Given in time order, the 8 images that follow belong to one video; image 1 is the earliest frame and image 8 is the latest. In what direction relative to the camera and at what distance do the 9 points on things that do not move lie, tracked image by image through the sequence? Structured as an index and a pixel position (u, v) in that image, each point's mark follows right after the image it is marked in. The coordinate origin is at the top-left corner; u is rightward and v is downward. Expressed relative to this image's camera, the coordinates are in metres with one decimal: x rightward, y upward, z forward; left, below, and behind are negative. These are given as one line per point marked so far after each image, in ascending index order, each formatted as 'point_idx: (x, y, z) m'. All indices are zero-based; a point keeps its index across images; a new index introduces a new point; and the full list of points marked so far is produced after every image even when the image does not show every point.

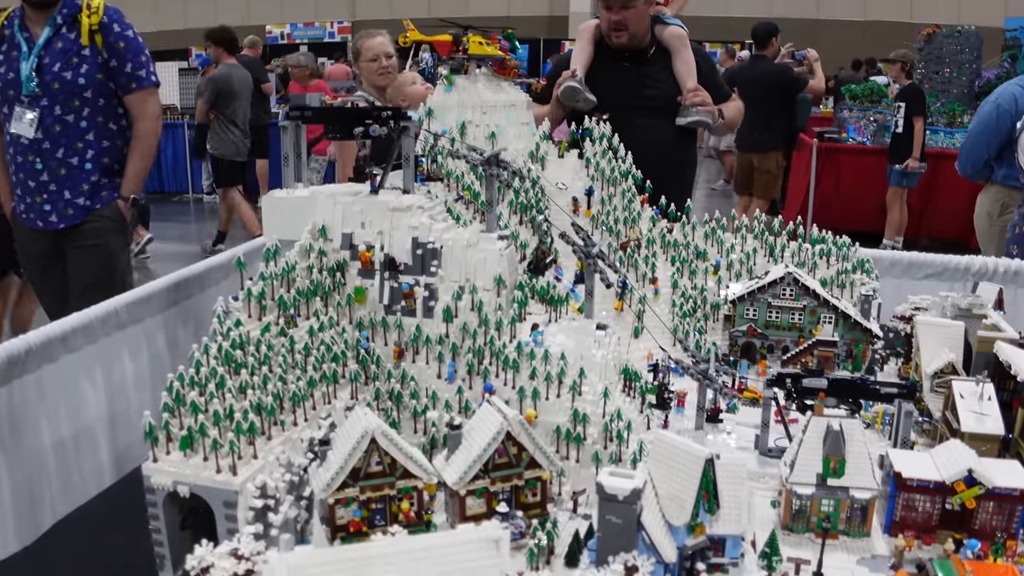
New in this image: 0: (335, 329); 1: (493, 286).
0: (-1.6, -0.4, +9.7) m
1: (-0.1, +0.1, +10.5) m
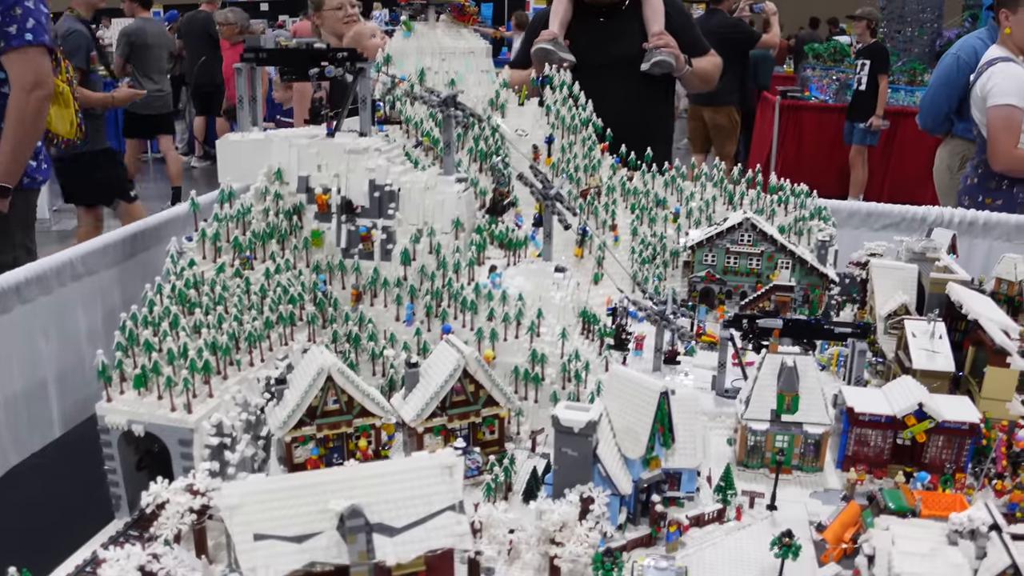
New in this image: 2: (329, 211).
0: (-2.0, +0.1, +9.6) m
1: (-0.6, +0.6, +10.5) m
2: (-1.8, +0.7, +10.1) m
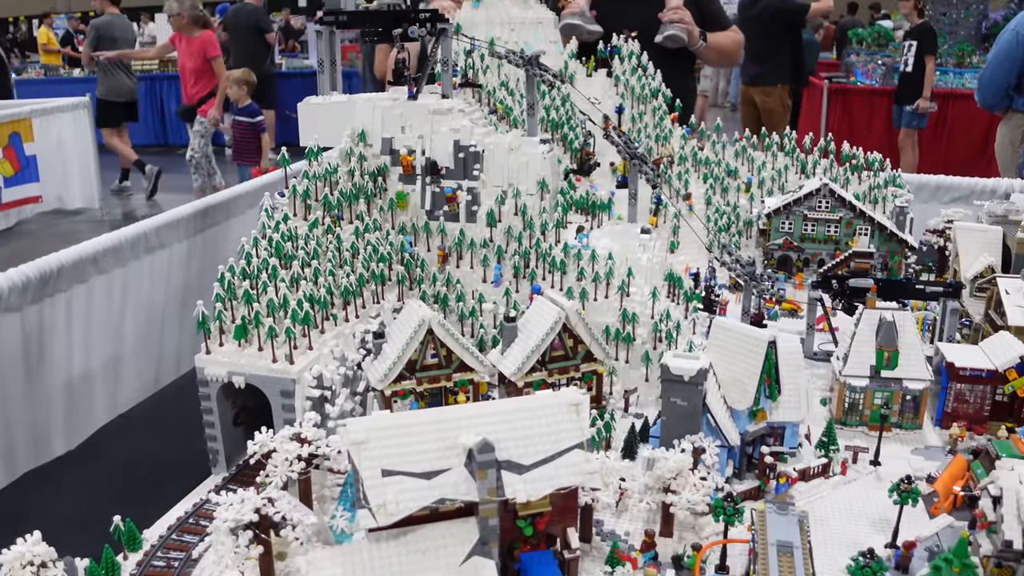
0: (-1.2, +0.5, +9.6) m
1: (+0.3, +1.0, +10.4) m
2: (-0.9, +1.1, +10.0) m
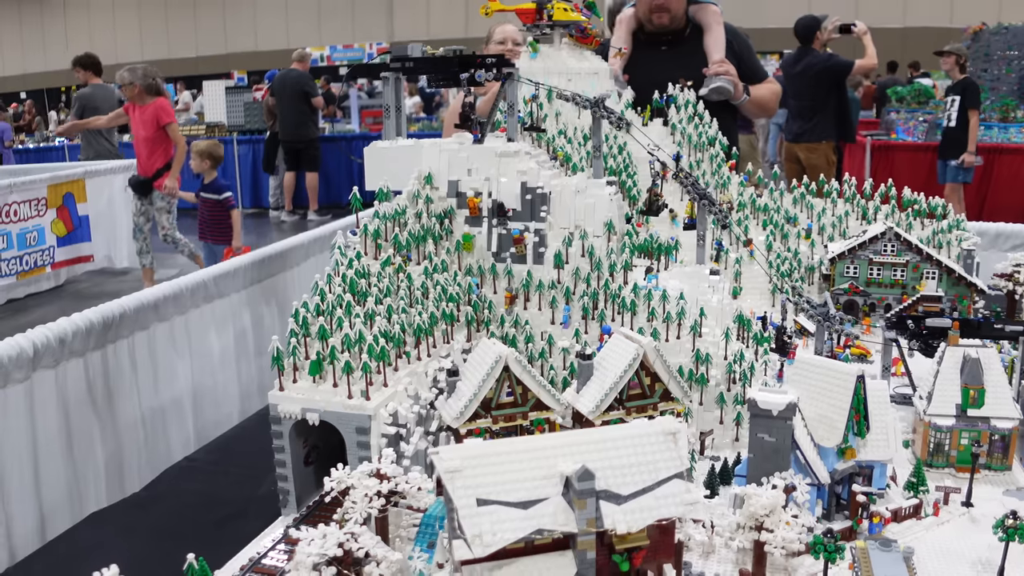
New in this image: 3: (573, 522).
0: (-0.6, +0.1, +9.5) m
1: (+0.9, +0.6, +10.3) m
2: (-0.3, +0.7, +9.9) m
3: (+0.3, -1.3, +5.6) m
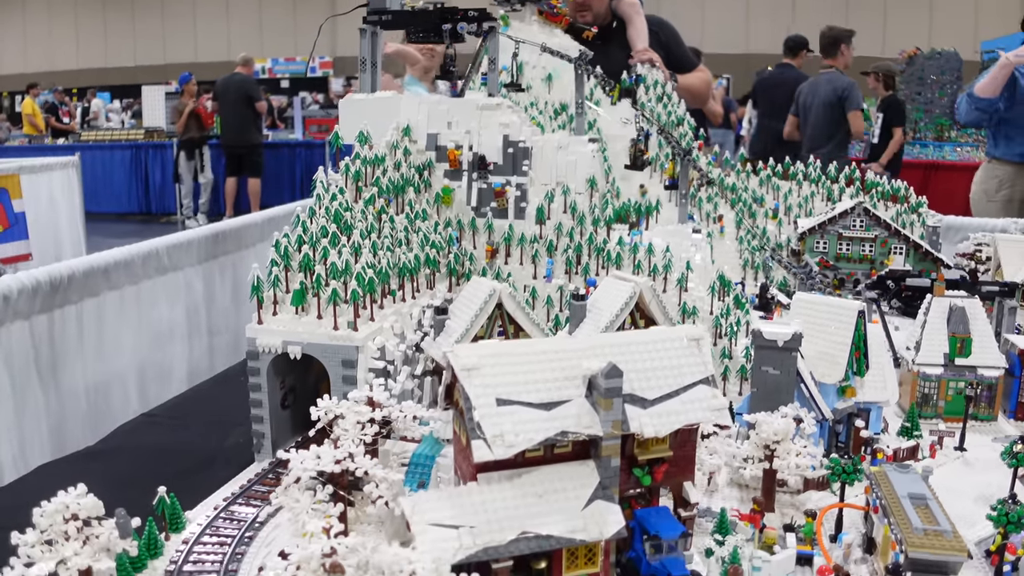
0: (-0.7, +0.6, +9.1) m
1: (+0.7, +0.9, +10.1) m
2: (-0.5, +1.1, +9.7) m
3: (+0.4, -0.7, +5.3) m
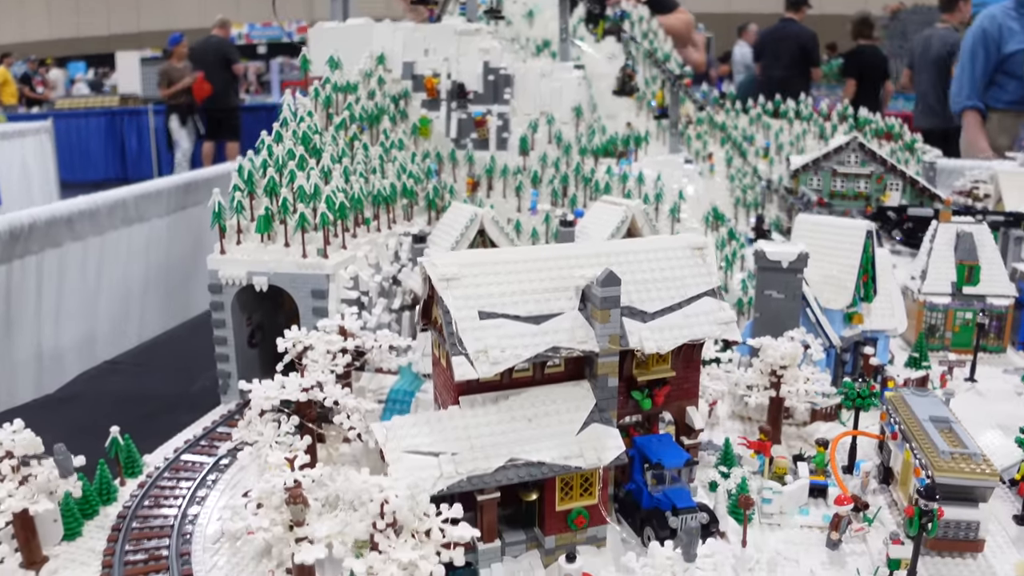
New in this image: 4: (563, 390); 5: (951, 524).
0: (-0.9, +1.1, +8.6) m
1: (+0.5, +1.5, +9.5) m
2: (-0.7, +1.7, +9.1) m
3: (+0.4, -0.2, +4.8) m
4: (+0.2, -0.5, +4.9) m
5: (+2.1, -1.1, +5.1) m
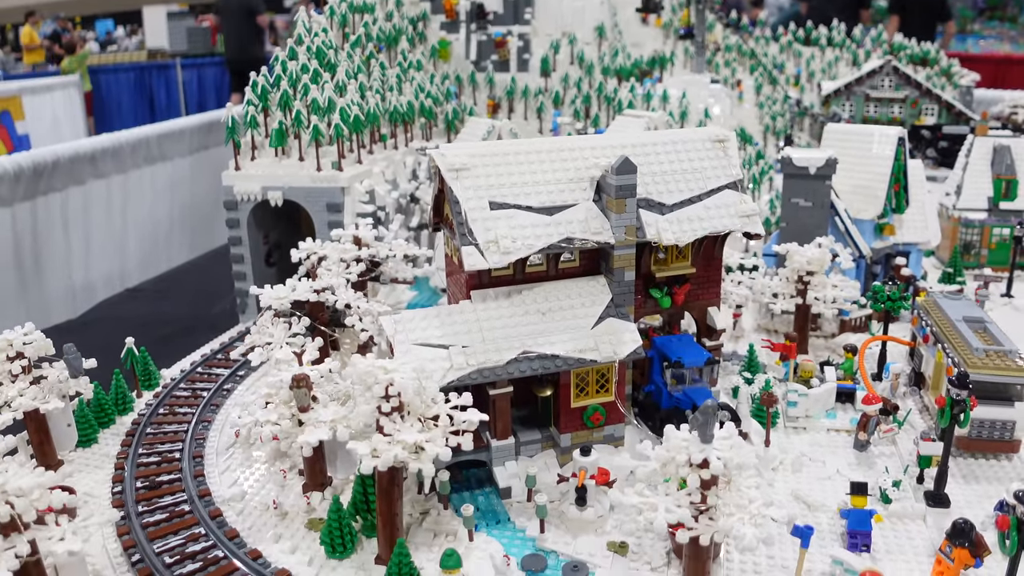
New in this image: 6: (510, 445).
0: (-0.7, +1.7, +8.4) m
1: (+0.7, +2.2, +9.3) m
2: (-0.5, +2.3, +8.9) m
3: (+0.4, +0.2, +4.6) m
4: (+0.3, 0.0, +4.8) m
5: (+2.2, -0.6, +4.9) m
6: (0.0, -0.7, +4.5) m
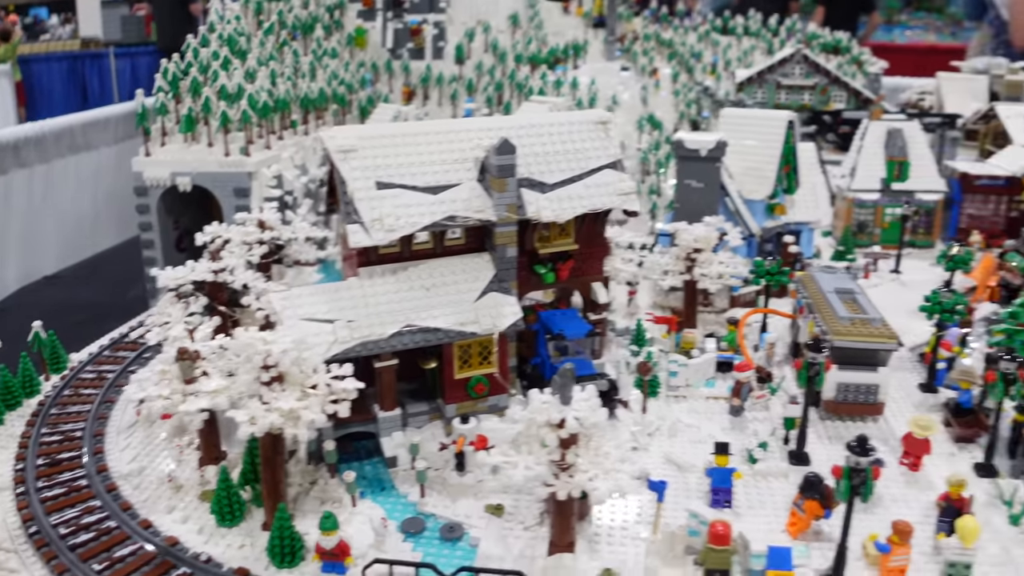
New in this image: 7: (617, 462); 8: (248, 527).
0: (-1.4, +1.8, +8.5) m
1: (0.0, +2.3, +9.5) m
2: (-1.2, +2.4, +9.0) m
3: (-0.1, +0.4, +4.8) m
4: (-0.2, +0.1, +5.0) m
5: (+1.7, -0.5, +5.2) m
6: (-0.5, -0.6, +4.7) m
7: (+0.4, -0.6, +3.9) m
8: (-1.1, -1.0, +4.5) m
